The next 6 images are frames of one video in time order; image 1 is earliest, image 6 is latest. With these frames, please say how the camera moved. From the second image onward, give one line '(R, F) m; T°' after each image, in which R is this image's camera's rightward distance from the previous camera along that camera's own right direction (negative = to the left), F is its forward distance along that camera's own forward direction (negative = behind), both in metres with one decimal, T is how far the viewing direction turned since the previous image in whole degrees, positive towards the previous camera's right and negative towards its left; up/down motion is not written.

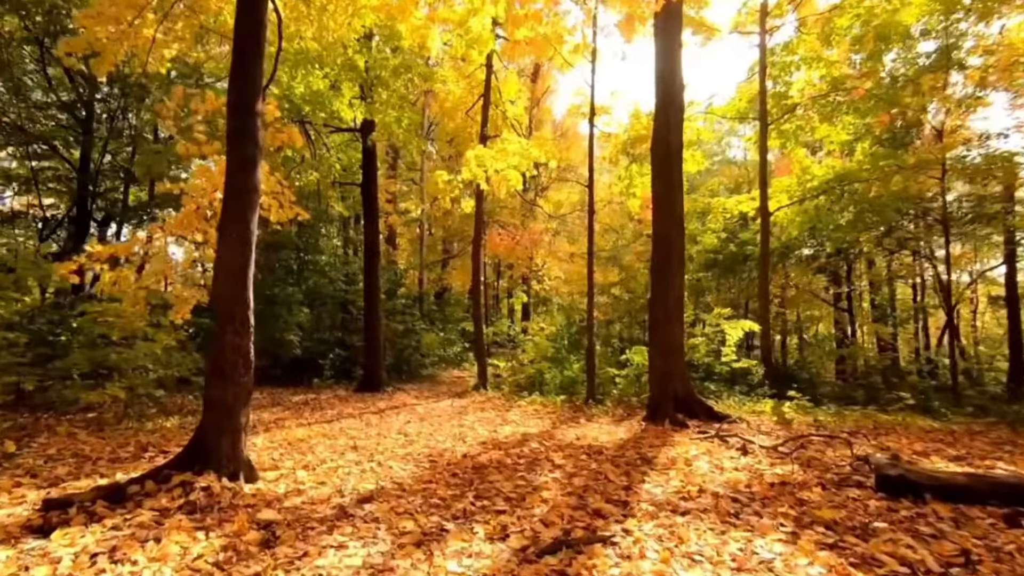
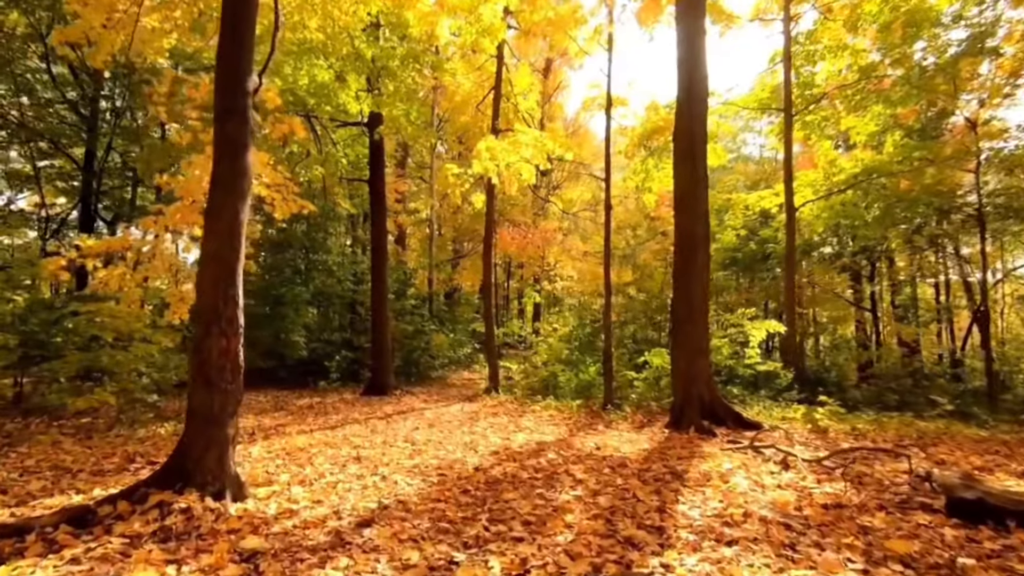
(-0.1, +0.5) m; -1°
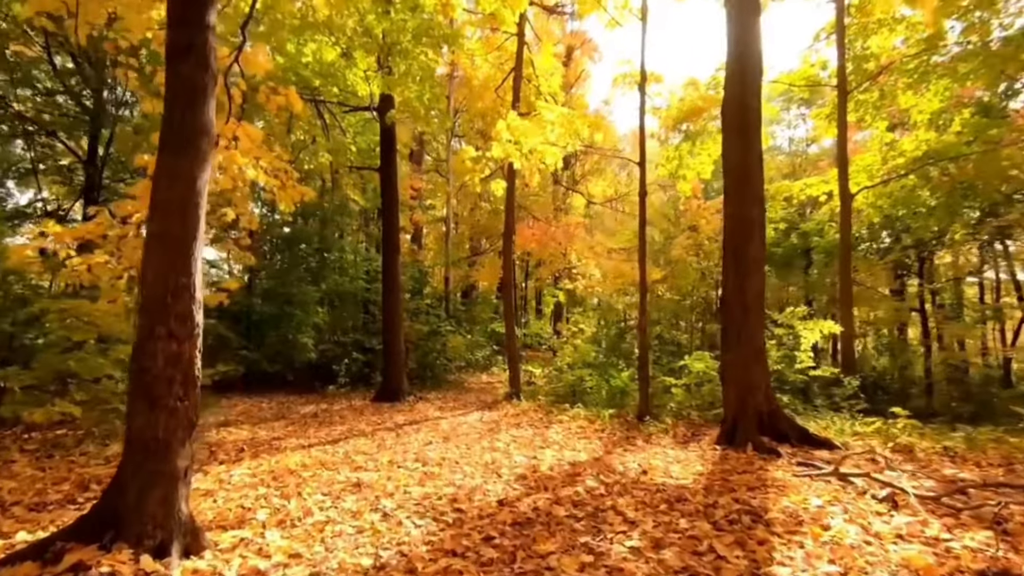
(-0.1, +1.0) m; -2°
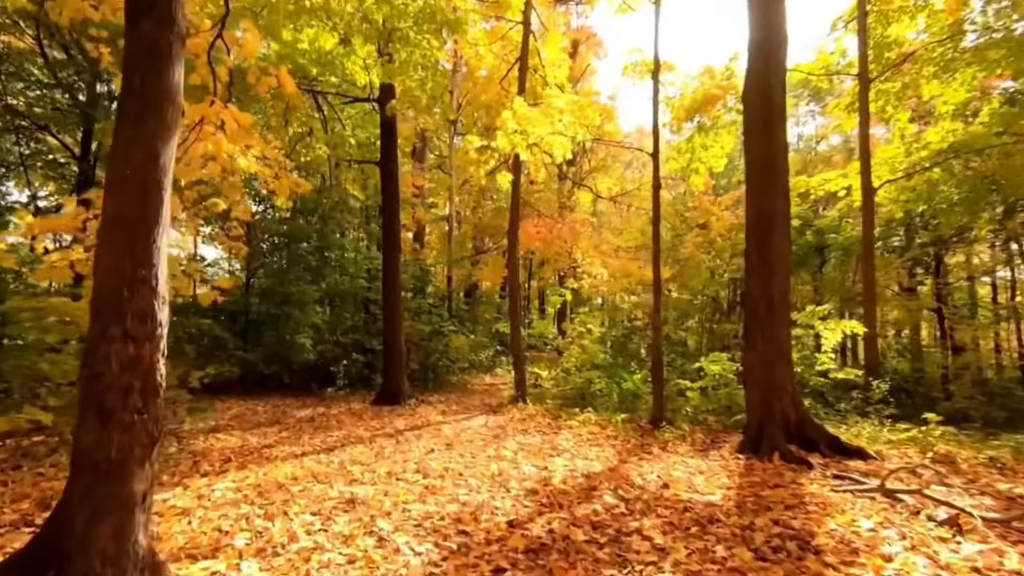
(-0.1, +0.5) m; 0°
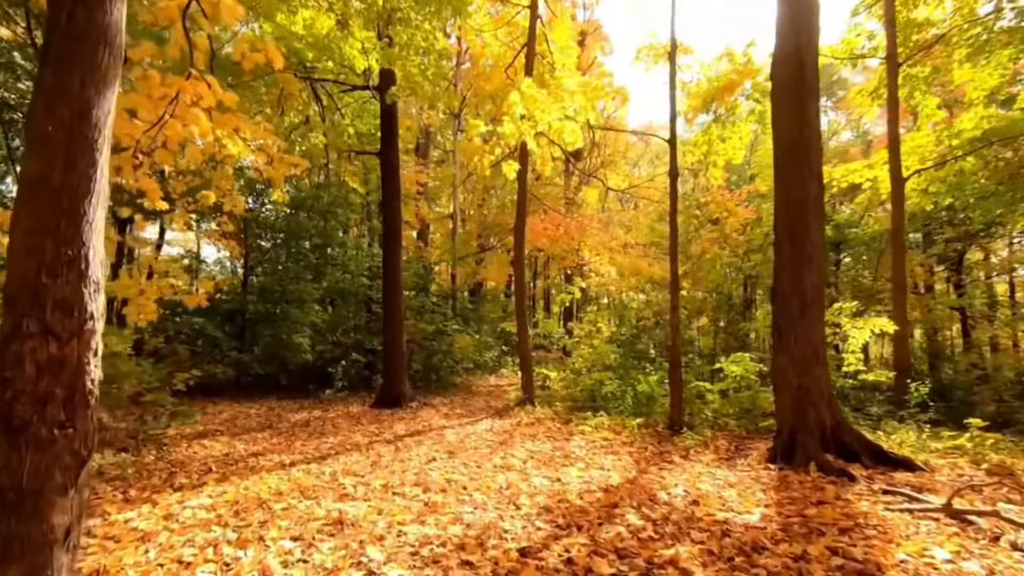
(0.0, +0.5) m; 0°
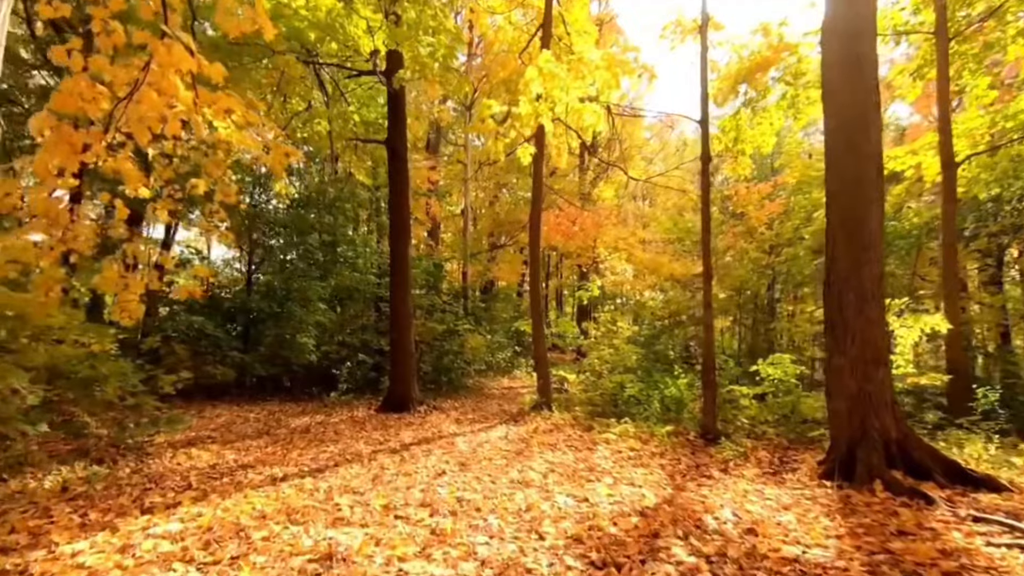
(-0.1, +0.7) m; -1°
